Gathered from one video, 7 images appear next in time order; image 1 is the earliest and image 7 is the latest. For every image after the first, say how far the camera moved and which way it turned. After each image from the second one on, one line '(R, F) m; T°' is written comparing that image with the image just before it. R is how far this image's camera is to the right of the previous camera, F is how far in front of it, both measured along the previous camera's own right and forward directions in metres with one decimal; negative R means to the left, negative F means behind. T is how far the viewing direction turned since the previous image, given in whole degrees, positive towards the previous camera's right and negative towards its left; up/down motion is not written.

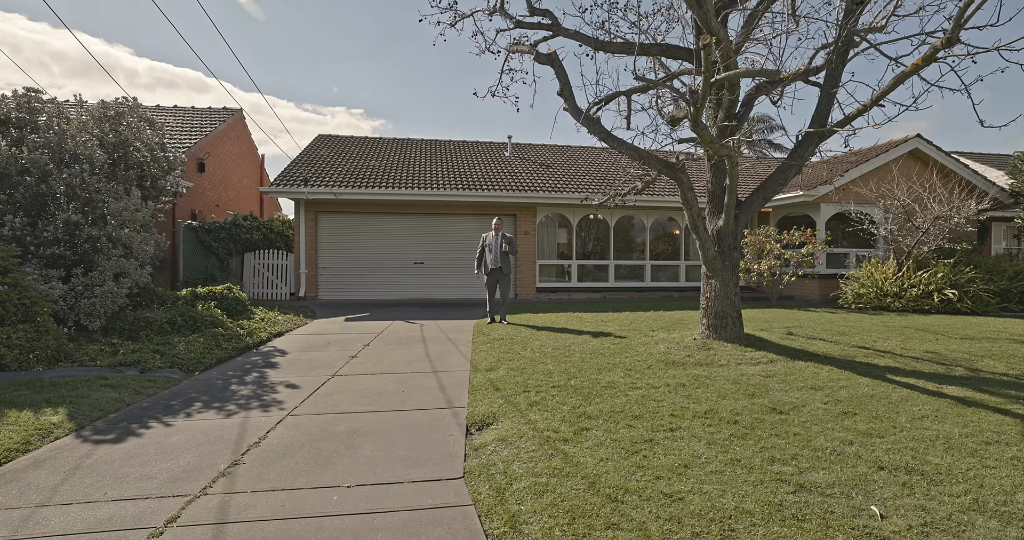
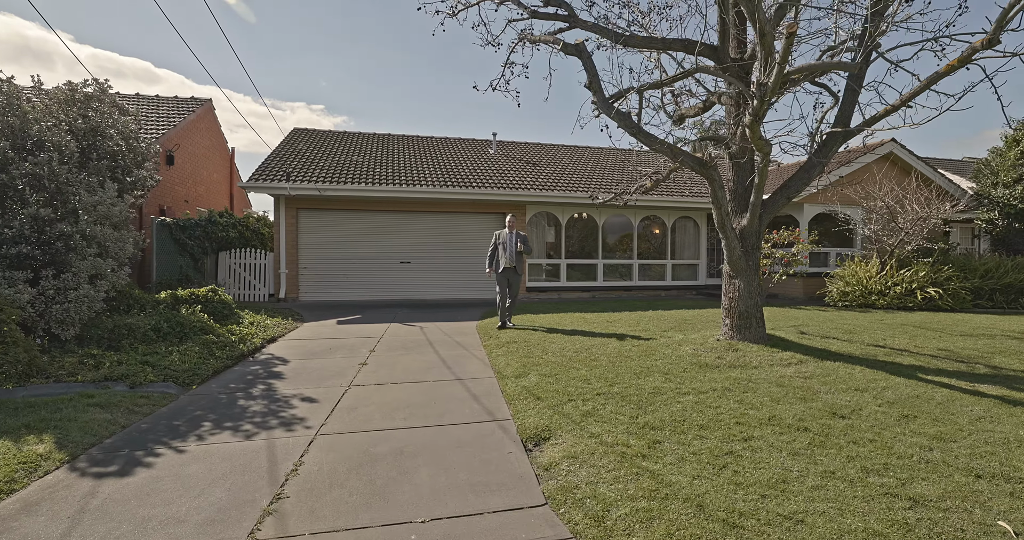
(-0.7, +0.3) m; +4°
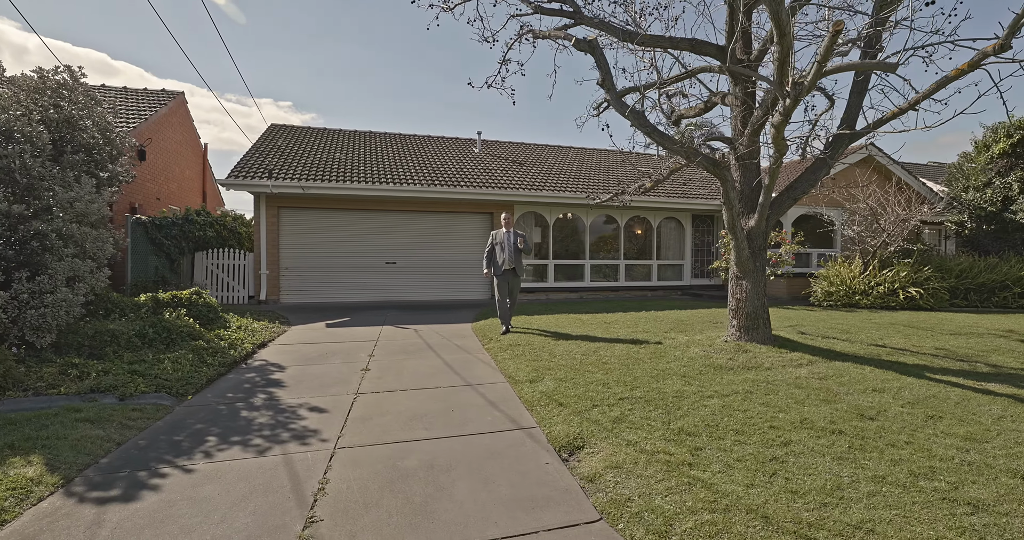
(-0.4, +0.2) m; +3°
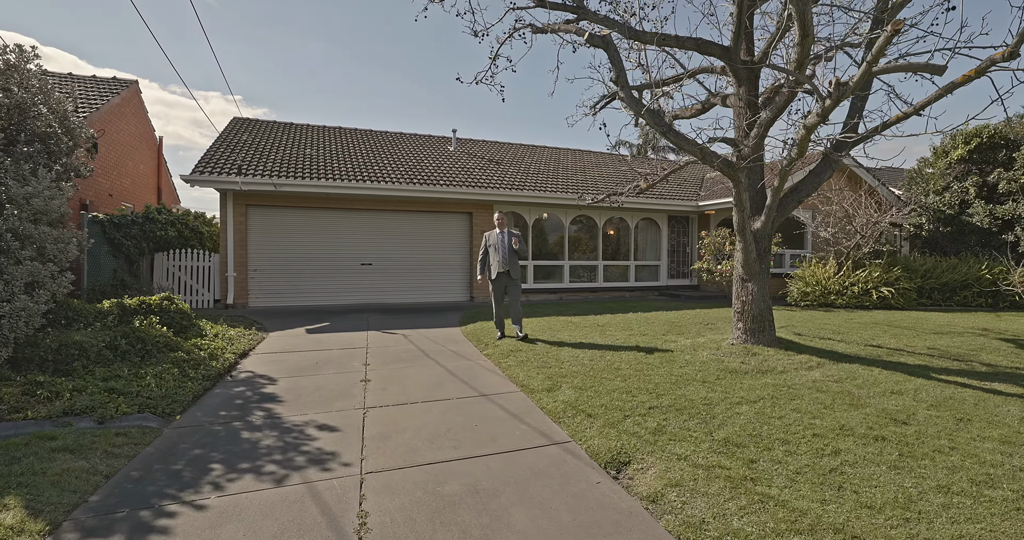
(-0.5, +0.3) m; +4°
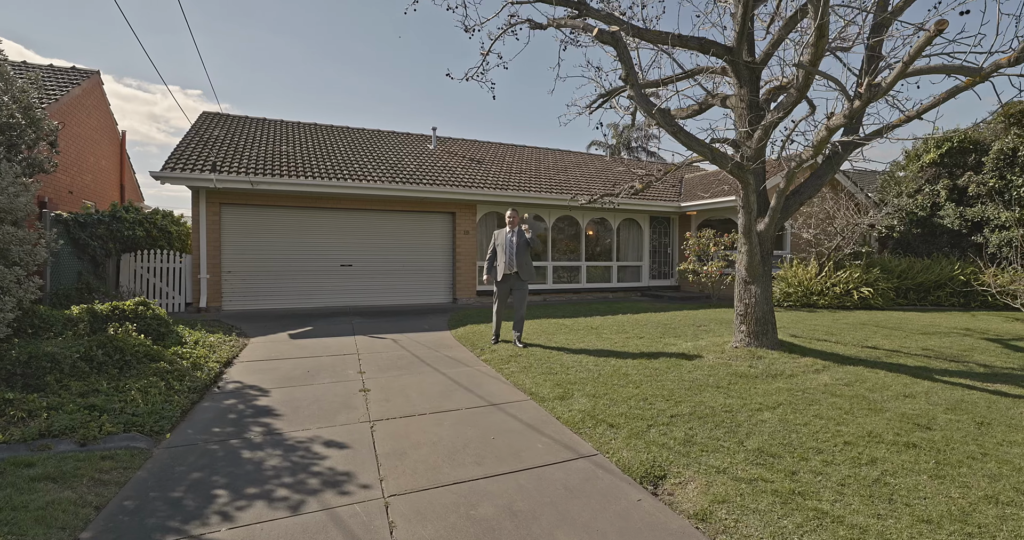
(-0.4, +0.2) m; +3°
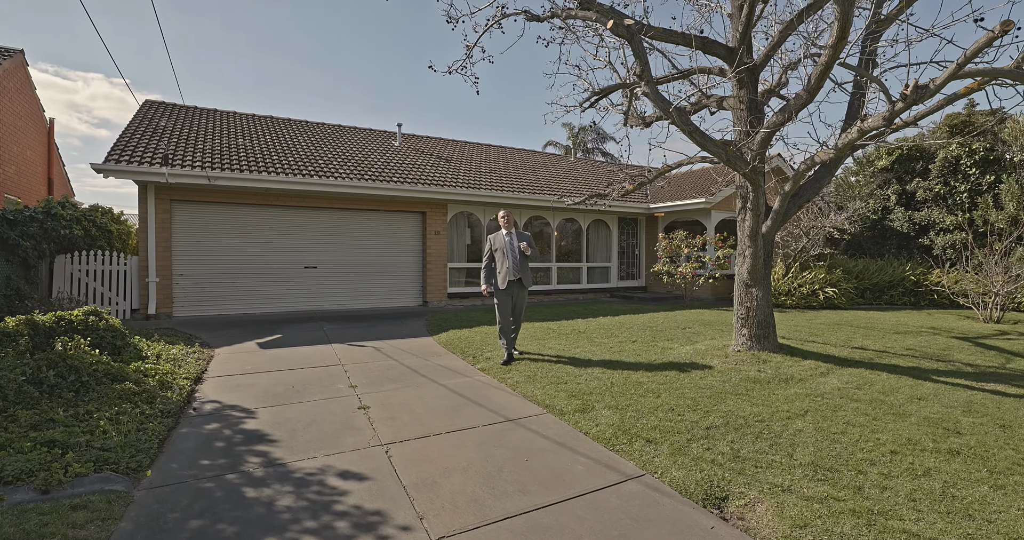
(-0.6, +0.3) m; +5°
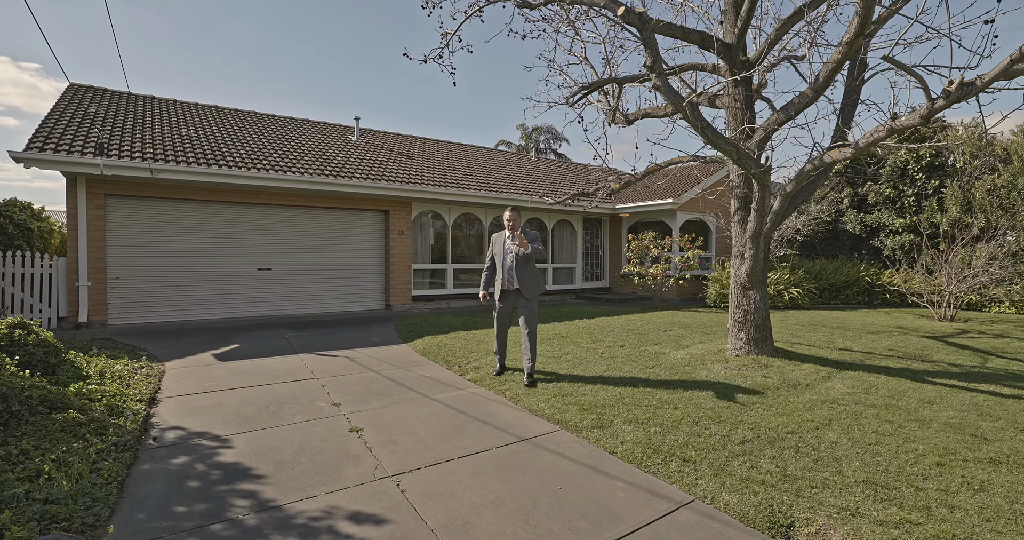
(-0.5, +0.4) m; +6°
